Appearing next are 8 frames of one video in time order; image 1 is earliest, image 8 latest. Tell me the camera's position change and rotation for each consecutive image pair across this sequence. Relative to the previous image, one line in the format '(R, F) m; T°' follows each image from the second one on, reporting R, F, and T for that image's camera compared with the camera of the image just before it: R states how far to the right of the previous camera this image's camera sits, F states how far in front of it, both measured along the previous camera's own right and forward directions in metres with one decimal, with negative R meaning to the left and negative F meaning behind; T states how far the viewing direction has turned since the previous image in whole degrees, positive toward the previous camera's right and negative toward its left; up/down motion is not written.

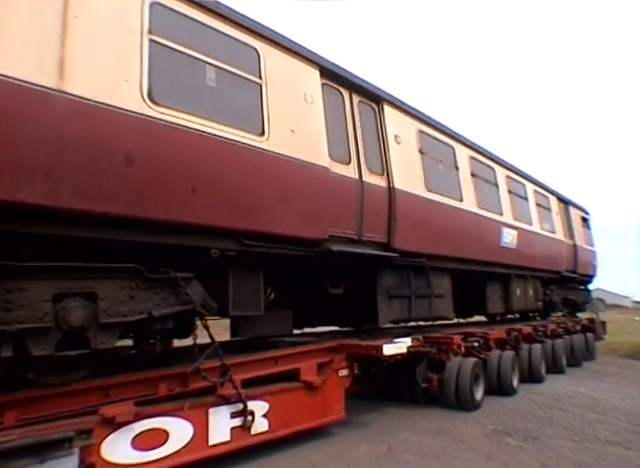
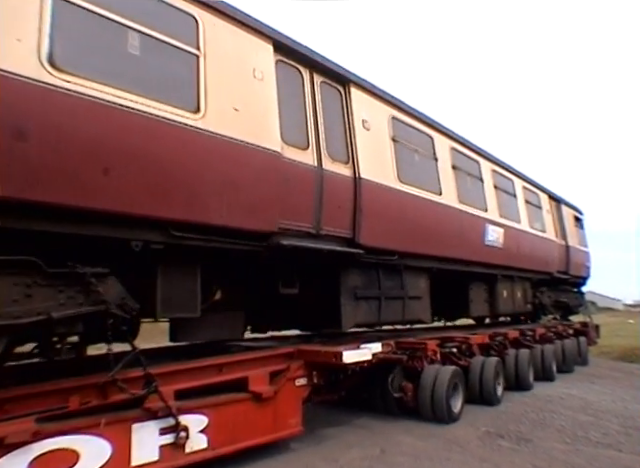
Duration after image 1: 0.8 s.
(+0.4, +0.5) m; 0°
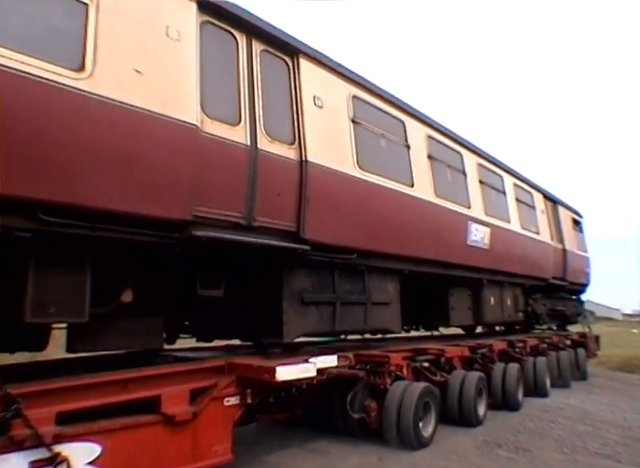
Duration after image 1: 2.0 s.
(+0.6, +0.7) m; 0°
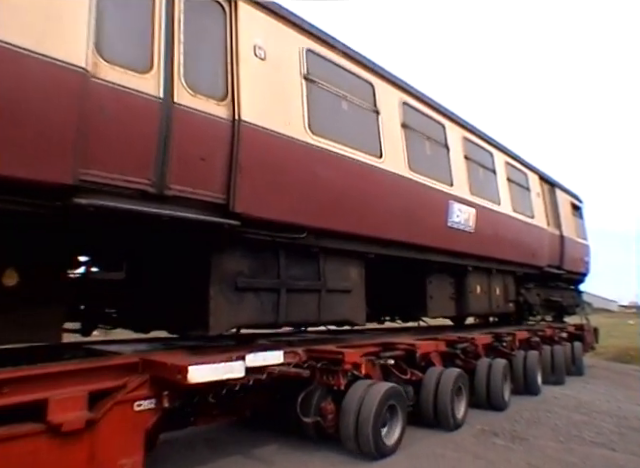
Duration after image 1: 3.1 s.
(+0.5, +0.6) m; 0°
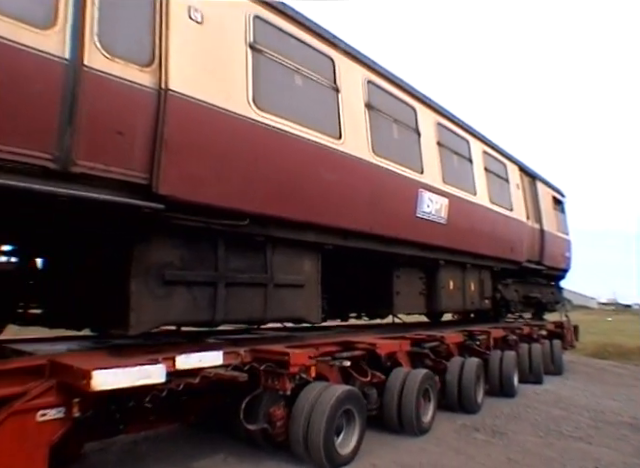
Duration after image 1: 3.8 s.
(+0.3, +0.4) m; +2°
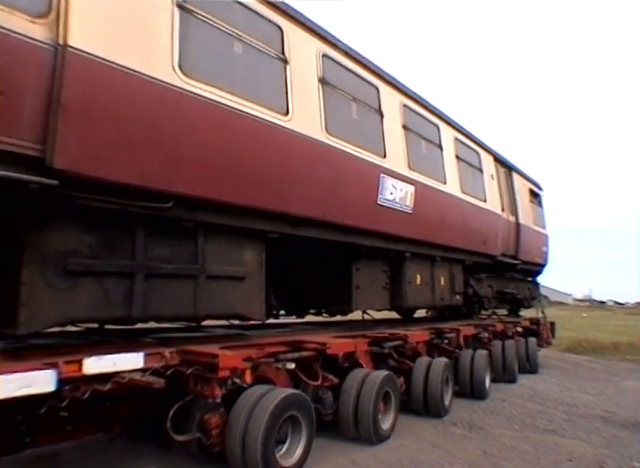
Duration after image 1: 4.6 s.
(+0.3, +0.4) m; +2°
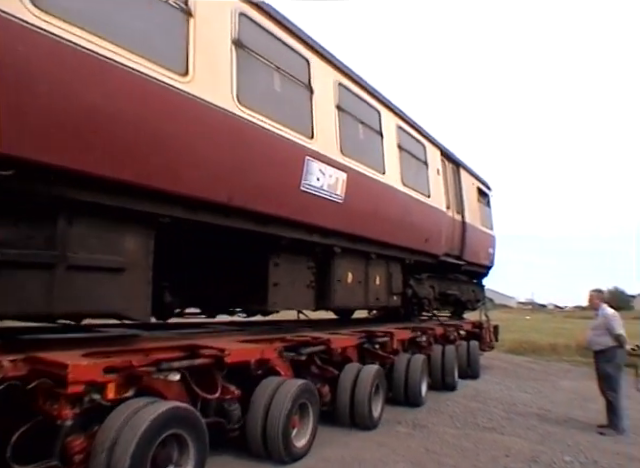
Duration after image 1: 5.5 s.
(+0.4, +0.5) m; +6°
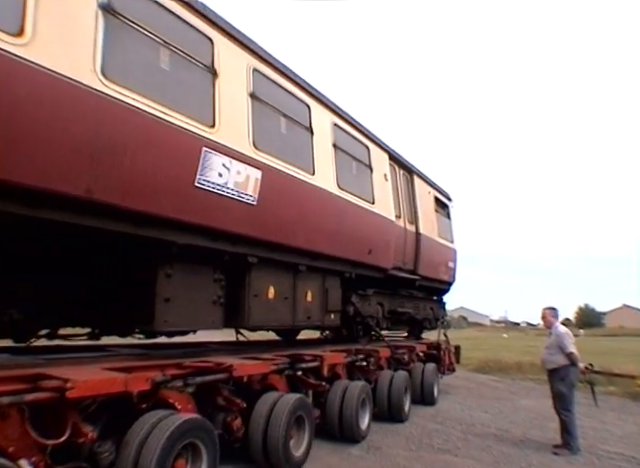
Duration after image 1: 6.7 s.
(+0.5, +0.6) m; +4°
